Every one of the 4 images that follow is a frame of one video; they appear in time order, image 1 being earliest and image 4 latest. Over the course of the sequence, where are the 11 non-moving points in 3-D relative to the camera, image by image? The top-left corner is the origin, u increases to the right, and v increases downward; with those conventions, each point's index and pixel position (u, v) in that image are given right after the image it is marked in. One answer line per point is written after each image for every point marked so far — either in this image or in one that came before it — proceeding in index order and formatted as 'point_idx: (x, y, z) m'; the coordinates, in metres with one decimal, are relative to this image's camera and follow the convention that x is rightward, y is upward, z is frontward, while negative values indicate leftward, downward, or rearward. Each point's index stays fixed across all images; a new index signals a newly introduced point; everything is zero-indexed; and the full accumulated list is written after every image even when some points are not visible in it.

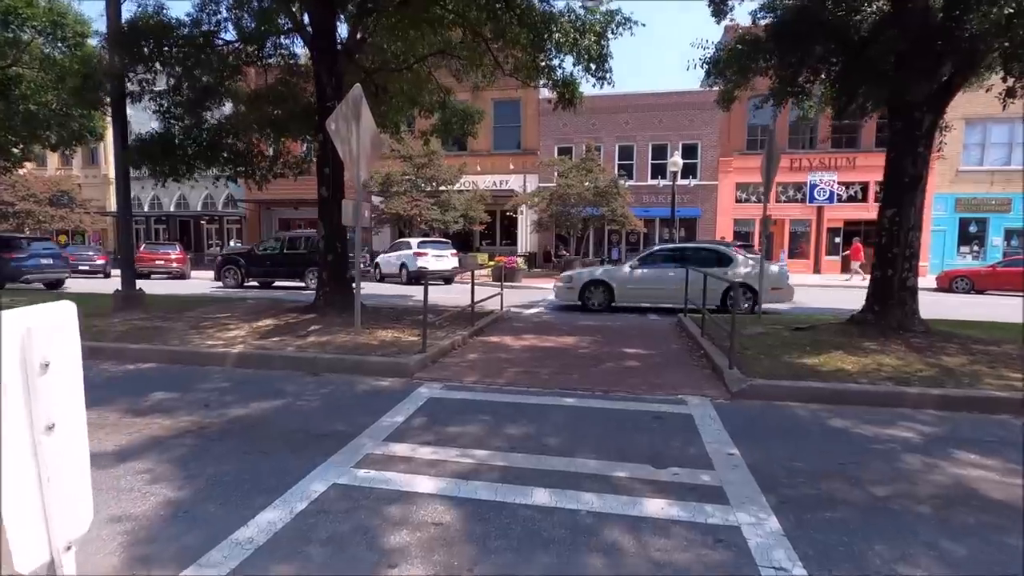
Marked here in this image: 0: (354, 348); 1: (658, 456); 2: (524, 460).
0: (-2.0, -0.8, +6.9) m
1: (+1.1, -1.2, +3.9) m
2: (+0.1, -1.3, +3.9) m
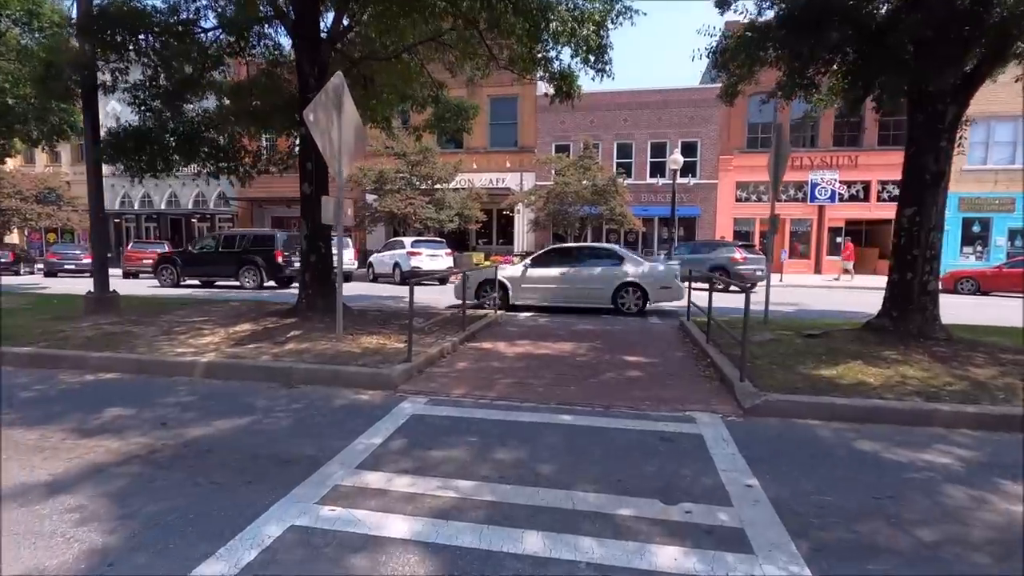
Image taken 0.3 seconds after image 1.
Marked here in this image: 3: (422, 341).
0: (-2.1, -0.8, +6.4) m
1: (+1.0, -1.3, +3.5) m
2: (0.0, -1.3, +3.4) m
3: (-1.3, -0.7, +7.4) m
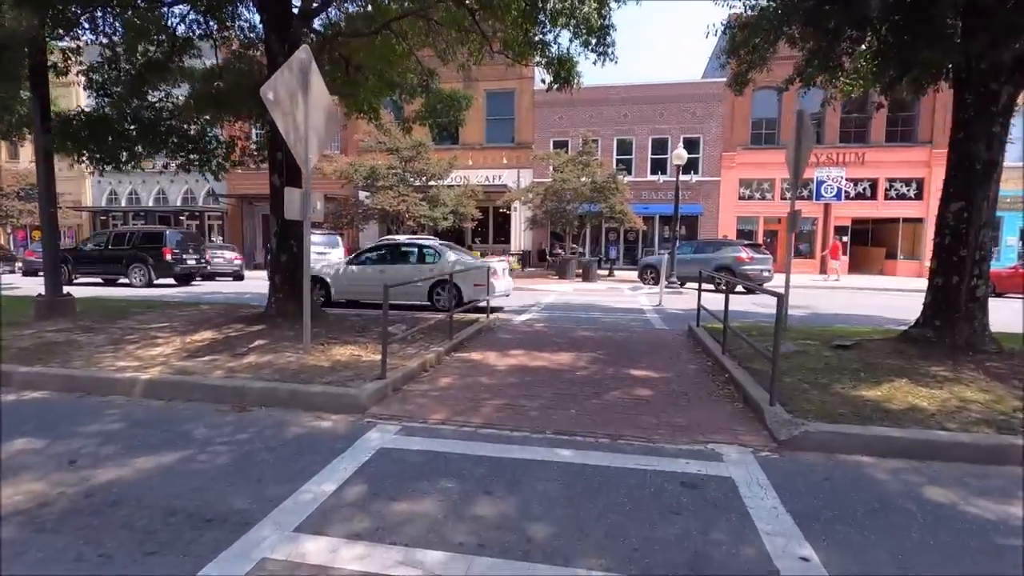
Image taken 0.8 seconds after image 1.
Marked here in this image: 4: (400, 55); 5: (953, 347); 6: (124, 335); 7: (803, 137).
0: (-2.2, -0.9, +5.5) m
1: (+0.9, -1.4, +2.6) m
2: (-0.1, -1.4, +2.6) m
3: (-1.4, -0.8, +6.6) m
4: (-2.3, +4.8, +11.0) m
5: (+4.8, -0.6, +5.8) m
6: (-5.2, -0.6, +7.1) m
7: (+4.3, +2.2, +7.9) m
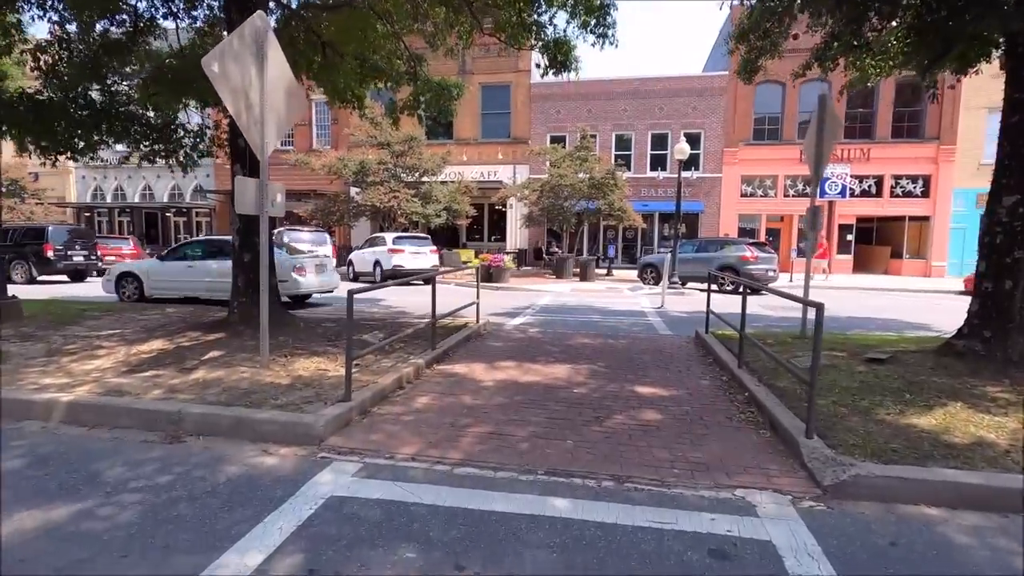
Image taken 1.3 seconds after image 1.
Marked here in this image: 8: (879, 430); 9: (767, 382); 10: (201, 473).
0: (-2.3, -0.9, +4.7) m
1: (+0.8, -1.4, +1.9) m
2: (-0.2, -1.4, +1.8) m
3: (-1.5, -0.8, +5.8) m
4: (-2.4, +4.8, +10.2) m
5: (+4.6, -0.7, +5.0) m
6: (-5.3, -0.7, +6.3) m
7: (+4.2, +2.2, +7.1) m
8: (+2.7, -1.0, +3.9) m
9: (+2.5, -0.9, +5.3) m
10: (-2.1, -1.2, +3.5) m
